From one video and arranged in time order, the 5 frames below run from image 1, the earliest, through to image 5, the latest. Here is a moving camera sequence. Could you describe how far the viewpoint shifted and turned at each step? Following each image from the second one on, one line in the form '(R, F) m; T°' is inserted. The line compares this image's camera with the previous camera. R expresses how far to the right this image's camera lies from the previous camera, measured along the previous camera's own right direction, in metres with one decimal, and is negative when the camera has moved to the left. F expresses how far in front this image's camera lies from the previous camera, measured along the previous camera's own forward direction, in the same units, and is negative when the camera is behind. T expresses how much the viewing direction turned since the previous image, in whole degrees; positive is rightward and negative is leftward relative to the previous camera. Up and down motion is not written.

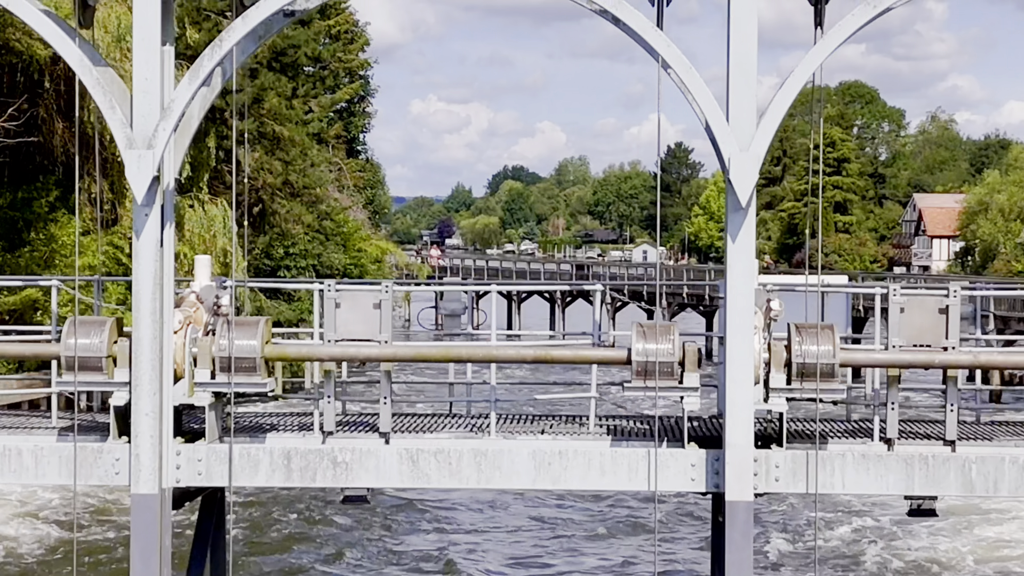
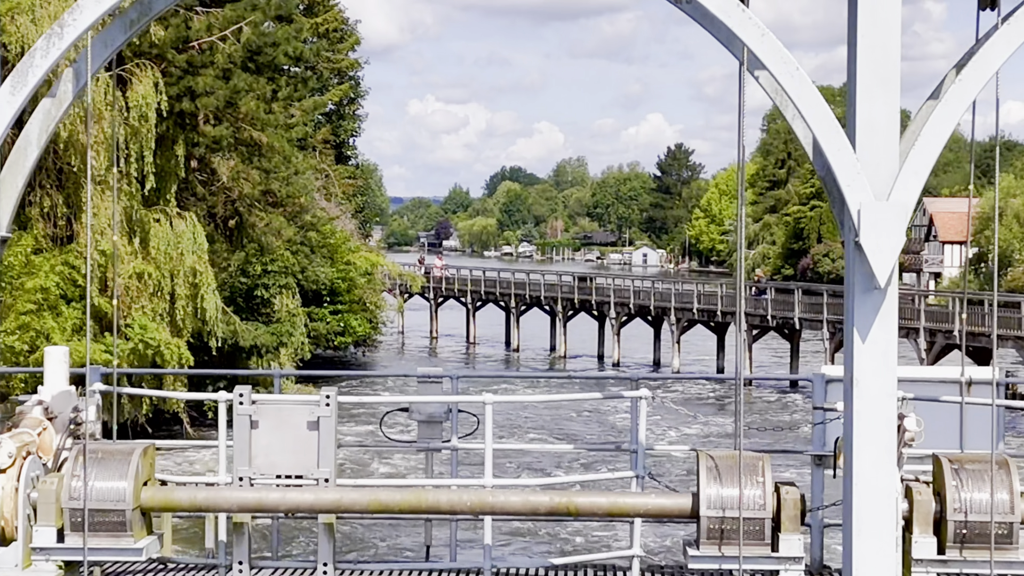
(0.0, +2.4) m; 0°
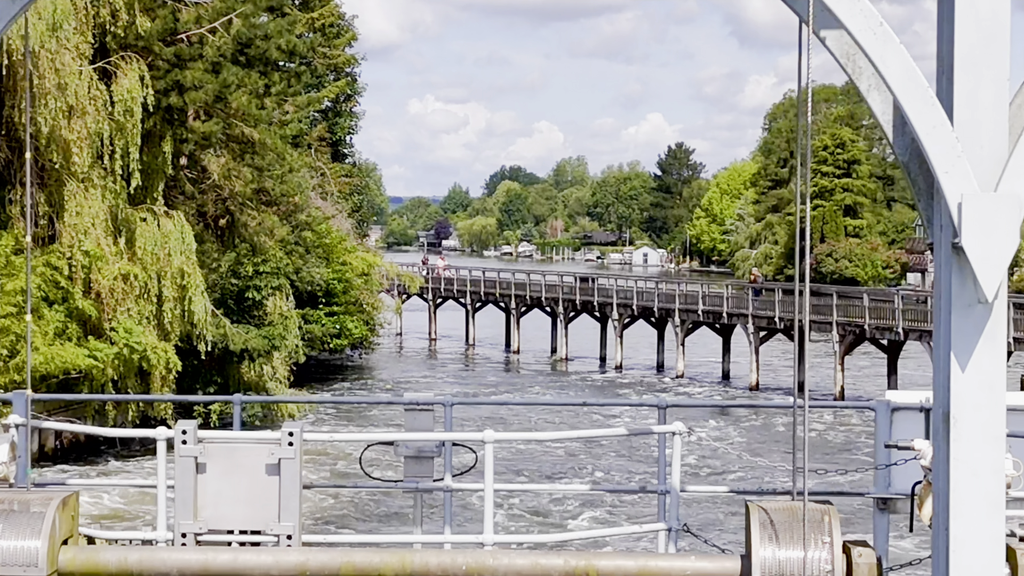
(0.0, +0.9) m; 0°
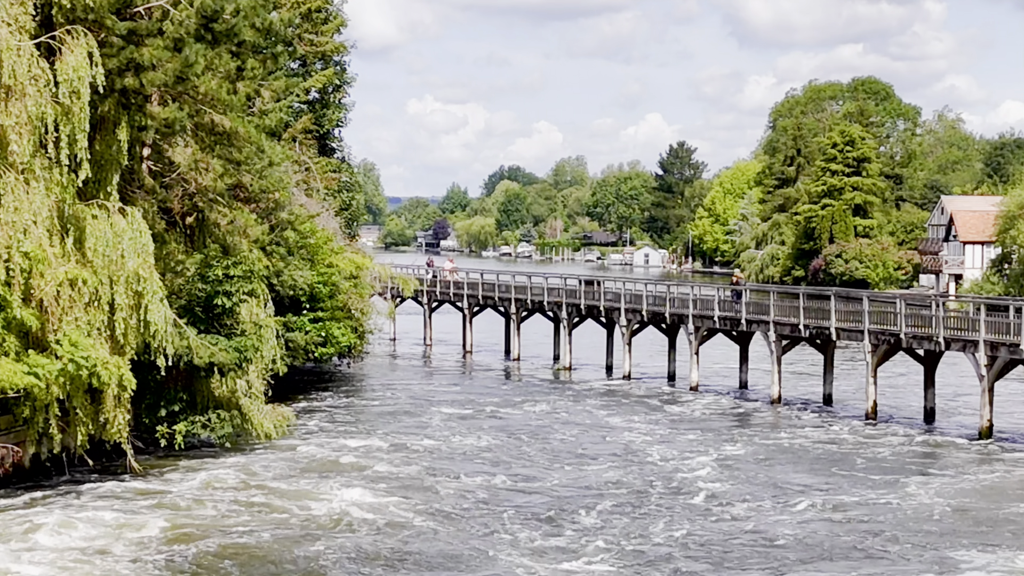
(0.0, +2.7) m; 0°
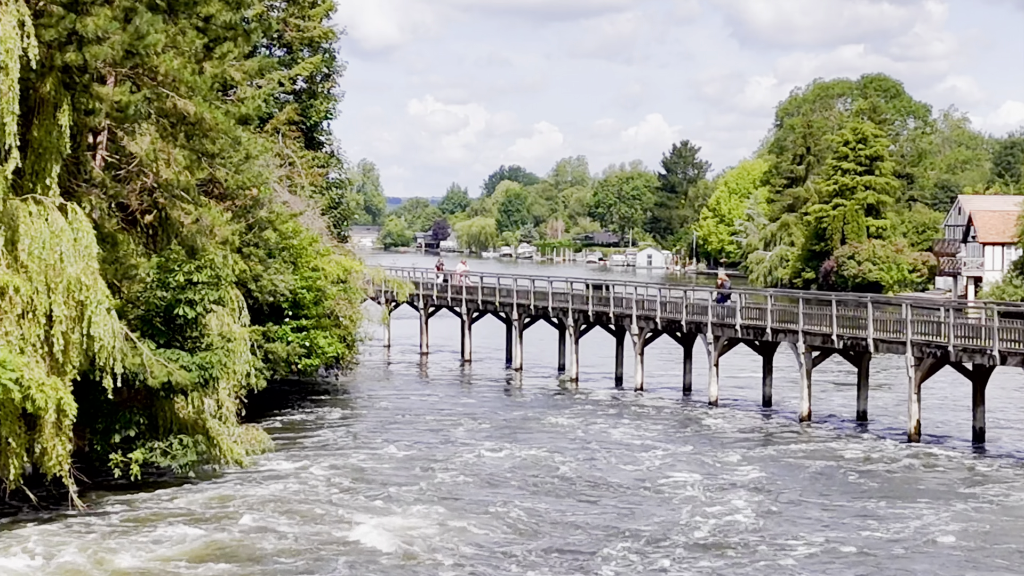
(0.0, +2.8) m; 0°
